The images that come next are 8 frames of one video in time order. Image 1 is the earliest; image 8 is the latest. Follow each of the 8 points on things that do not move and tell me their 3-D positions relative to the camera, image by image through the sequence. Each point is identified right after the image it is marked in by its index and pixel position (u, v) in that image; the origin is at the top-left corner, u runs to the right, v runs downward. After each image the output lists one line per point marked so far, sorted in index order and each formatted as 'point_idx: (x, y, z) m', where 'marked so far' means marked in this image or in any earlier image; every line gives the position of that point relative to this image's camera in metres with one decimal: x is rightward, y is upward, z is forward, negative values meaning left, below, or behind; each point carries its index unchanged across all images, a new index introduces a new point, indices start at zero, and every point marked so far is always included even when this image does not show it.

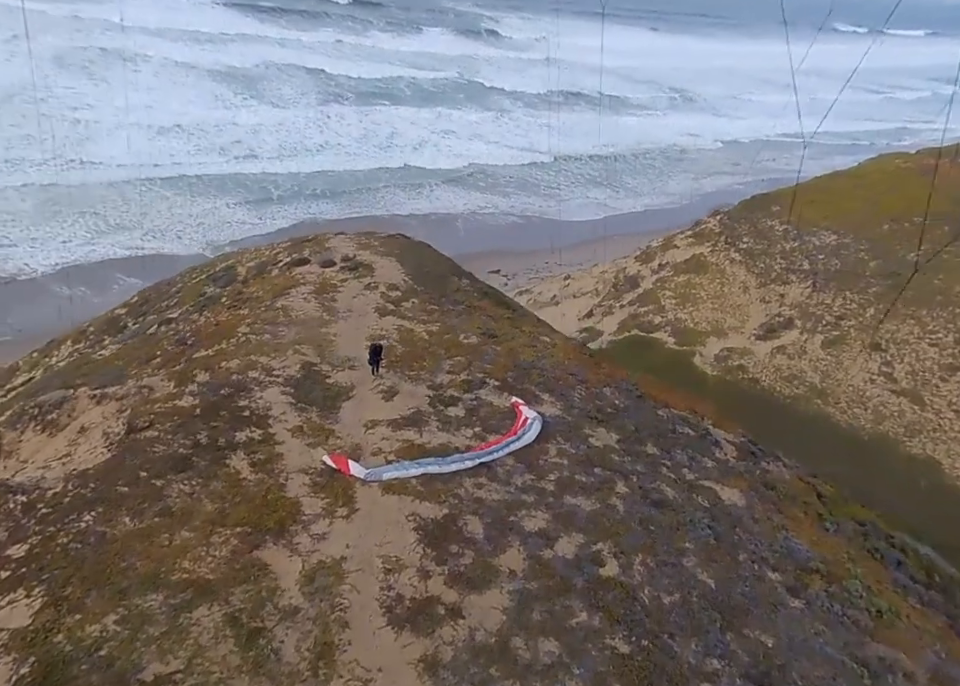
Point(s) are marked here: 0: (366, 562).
0: (-2.4, -4.6, +15.1) m
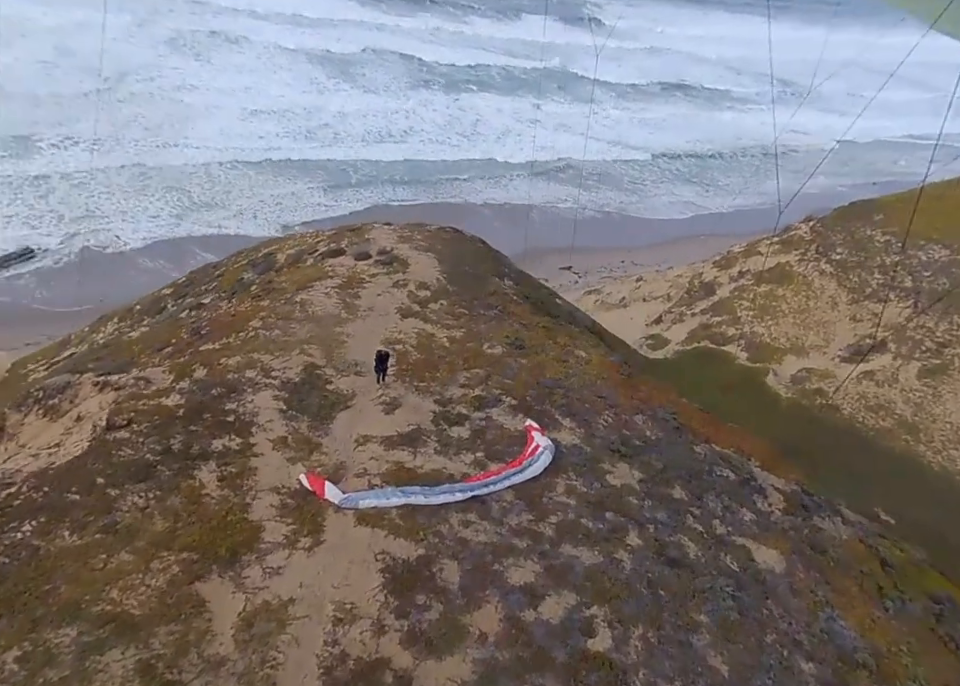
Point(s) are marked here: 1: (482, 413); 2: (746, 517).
0: (-3.0, -4.9, +13.2) m
1: (-0.1, -2.0, +19.7) m
2: (+6.8, -4.5, +18.3) m
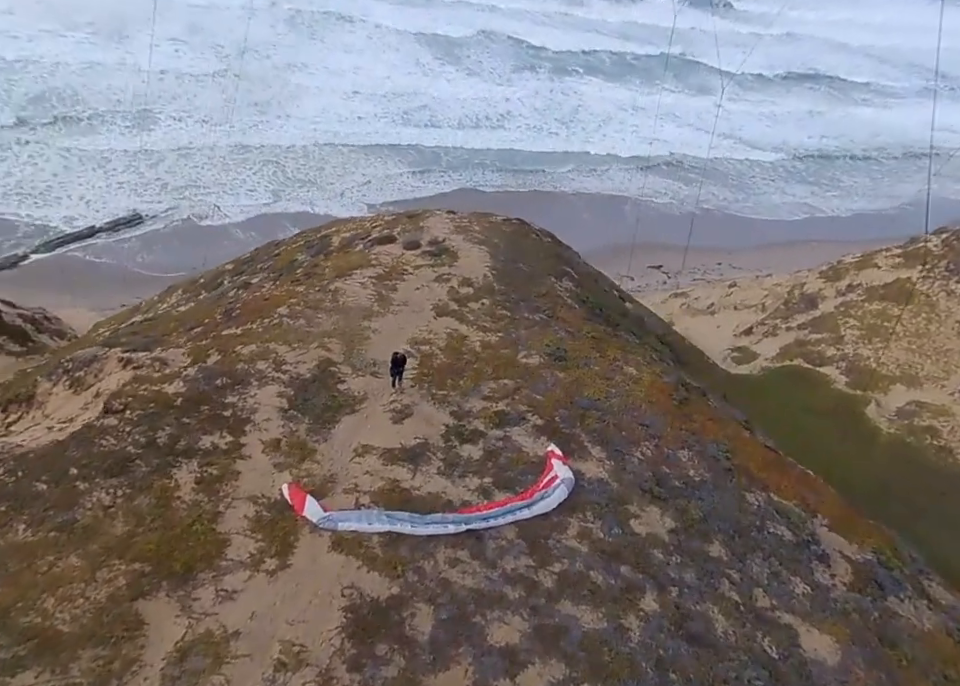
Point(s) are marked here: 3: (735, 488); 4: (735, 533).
0: (-3.6, -4.9, +11.7) m
1: (+0.4, -2.2, +17.7) m
2: (+6.8, -5.3, +15.5) m
3: (+6.4, -3.6, +18.0) m
4: (+5.8, -4.4, +16.4) m
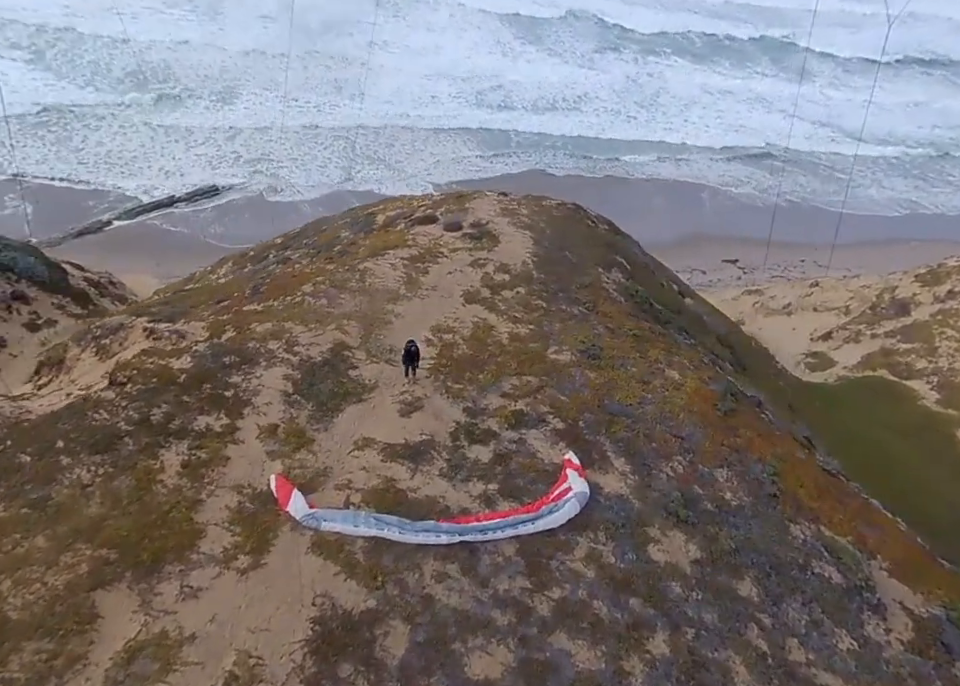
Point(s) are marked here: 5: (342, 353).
0: (-4.0, -4.7, +10.8) m
1: (+0.7, -2.1, +16.2) m
2: (+6.7, -5.6, +13.5) m
3: (+6.6, -3.9, +16.0) m
4: (+5.8, -4.6, +14.5) m
5: (-3.4, -0.2, +17.8) m
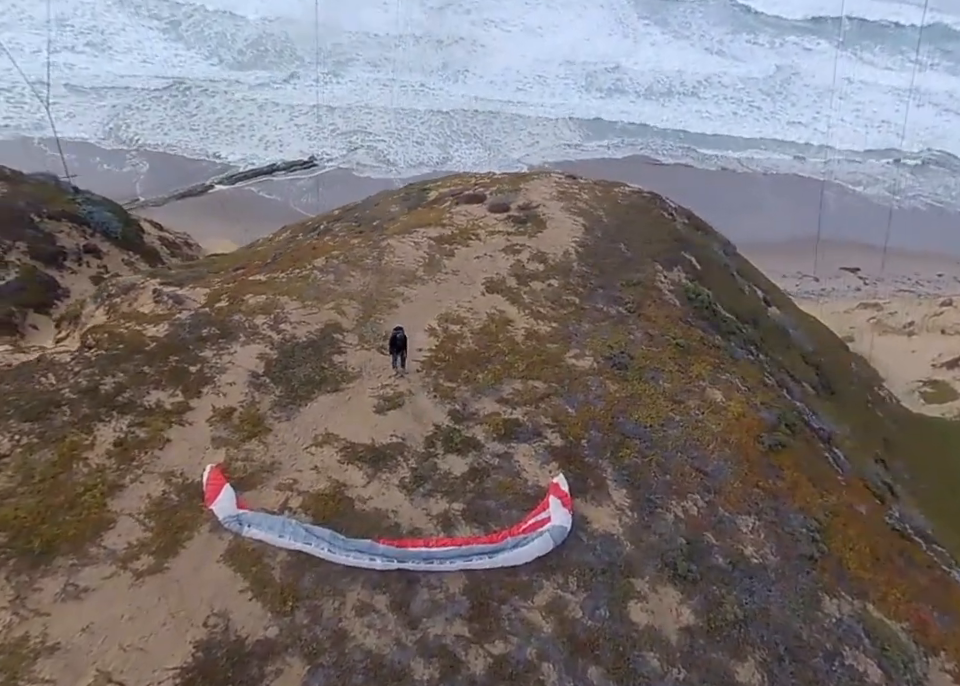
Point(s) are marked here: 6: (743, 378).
0: (-5.3, -4.3, +9.4) m
1: (+0.4, -2.0, +14.1) m
2: (+5.5, -6.1, +10.6) m
3: (+6.0, -4.4, +13.1) m
4: (+4.9, -5.0, +11.7) m
5: (-3.3, +0.2, +16.1) m
6: (+6.9, -0.9, +19.0) m
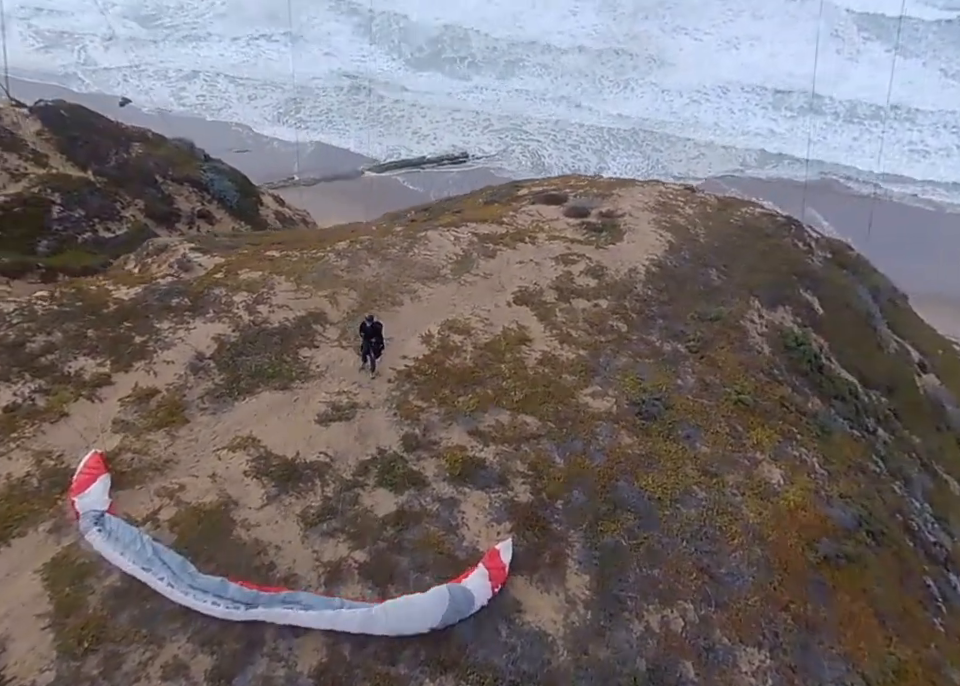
0: (-7.3, -3.5, +8.0) m
1: (-0.5, -2.3, +11.3) m
2: (+3.1, -7.0, +6.8) m
3: (+4.3, -5.4, +9.1) m
4: (+2.9, -5.9, +8.0) m
5: (-3.3, +0.3, +14.1) m
6: (+7.0, -2.3, +14.7) m
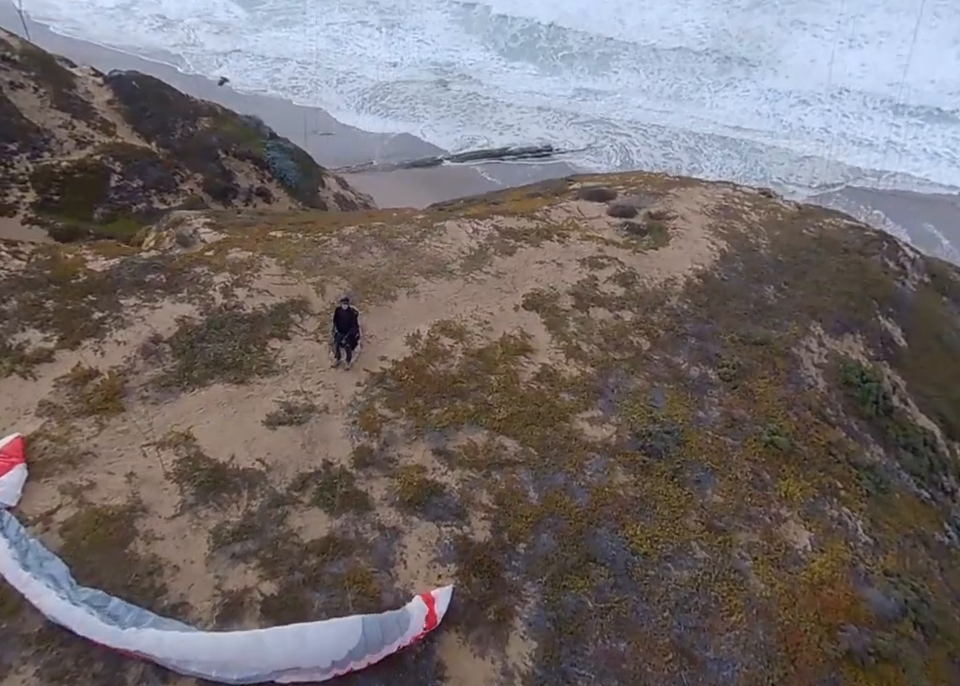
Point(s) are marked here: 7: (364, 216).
0: (-8.4, -3.0, +7.3) m
1: (-1.2, -2.4, +9.8) m
2: (+1.5, -7.3, +4.9) m
3: (+3.0, -5.9, +7.1) m
4: (+1.5, -6.2, +6.2) m
5: (-3.4, +0.5, +12.9) m
6: (+6.6, -3.0, +12.2) m
7: (-2.8, +3.2, +18.1) m
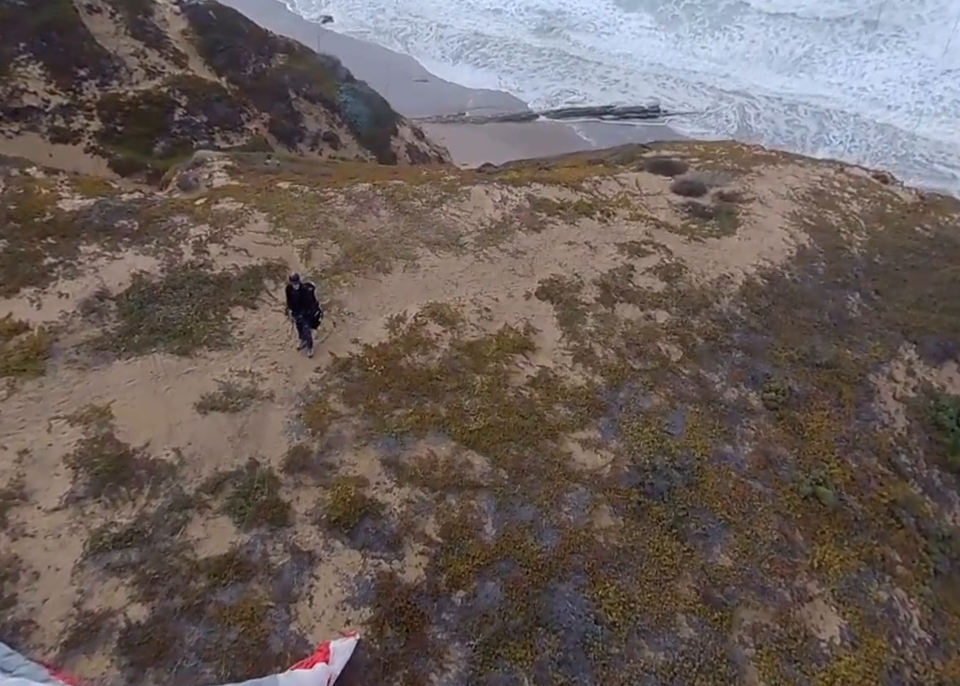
0: (-9.5, -2.3, +6.7) m
1: (-2.0, -2.3, +8.2) m
2: (-0.5, -7.7, +3.4) m
3: (+1.5, -6.3, +5.2) m
4: (-0.1, -6.5, +4.5) m
5: (-3.5, +1.0, +11.3) m
6: (+6.1, -3.6, +9.6) m
7: (-1.9, +3.8, +16.3) m
